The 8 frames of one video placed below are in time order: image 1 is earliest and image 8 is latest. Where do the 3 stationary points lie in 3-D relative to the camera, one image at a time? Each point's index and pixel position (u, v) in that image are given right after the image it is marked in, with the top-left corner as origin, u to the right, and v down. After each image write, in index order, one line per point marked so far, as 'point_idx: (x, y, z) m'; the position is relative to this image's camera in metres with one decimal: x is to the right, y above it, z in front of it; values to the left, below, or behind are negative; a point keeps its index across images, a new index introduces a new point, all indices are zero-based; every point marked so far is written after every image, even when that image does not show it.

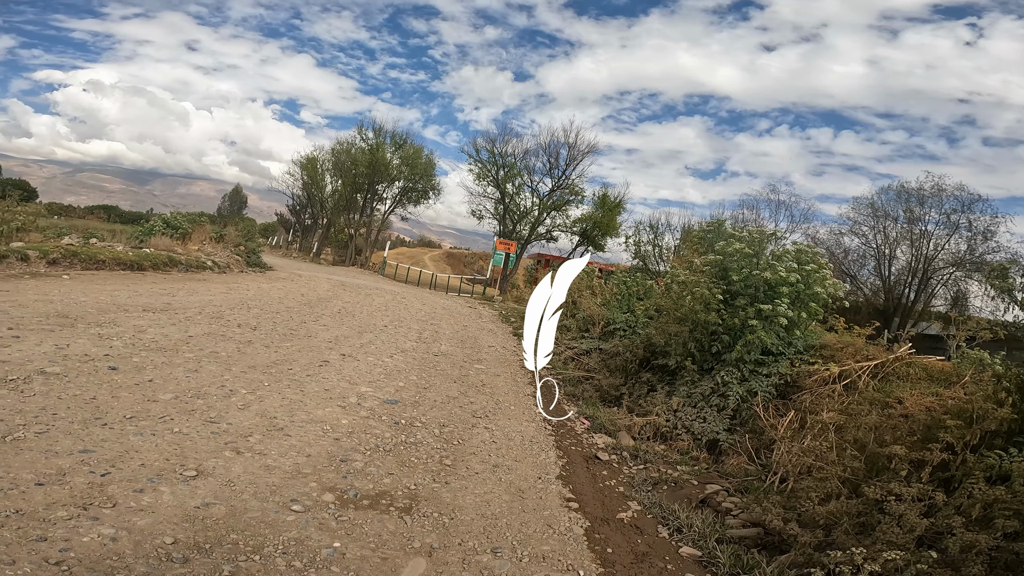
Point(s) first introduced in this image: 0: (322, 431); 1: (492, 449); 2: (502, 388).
0: (-1.9, -1.4, +5.2) m
1: (-0.2, -1.7, +5.7) m
2: (-0.1, -1.6, +8.7) m
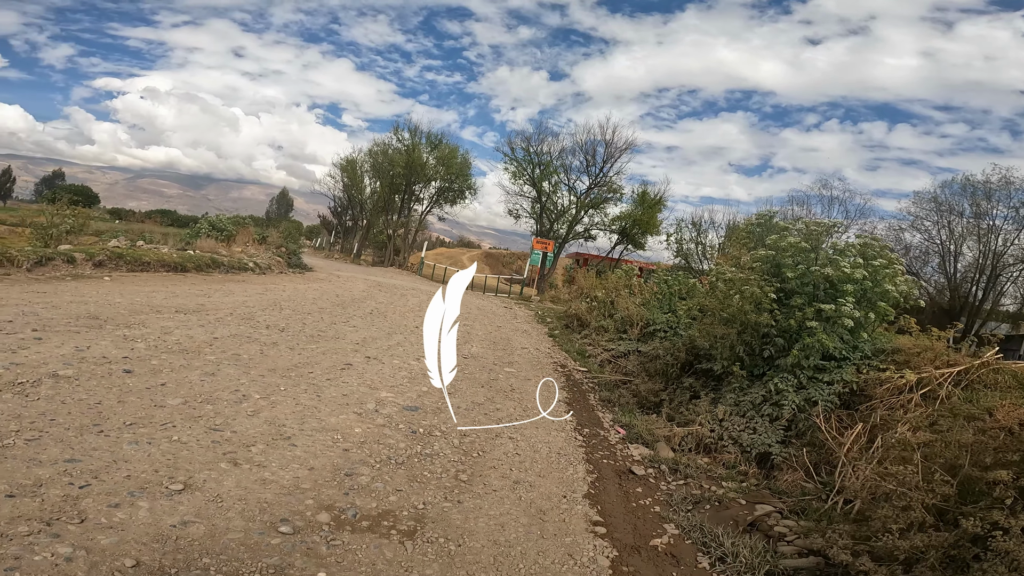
0: (-1.7, -1.4, +4.9) m
1: (0.0, -1.7, +5.3) m
2: (+0.3, -1.6, +8.2) m
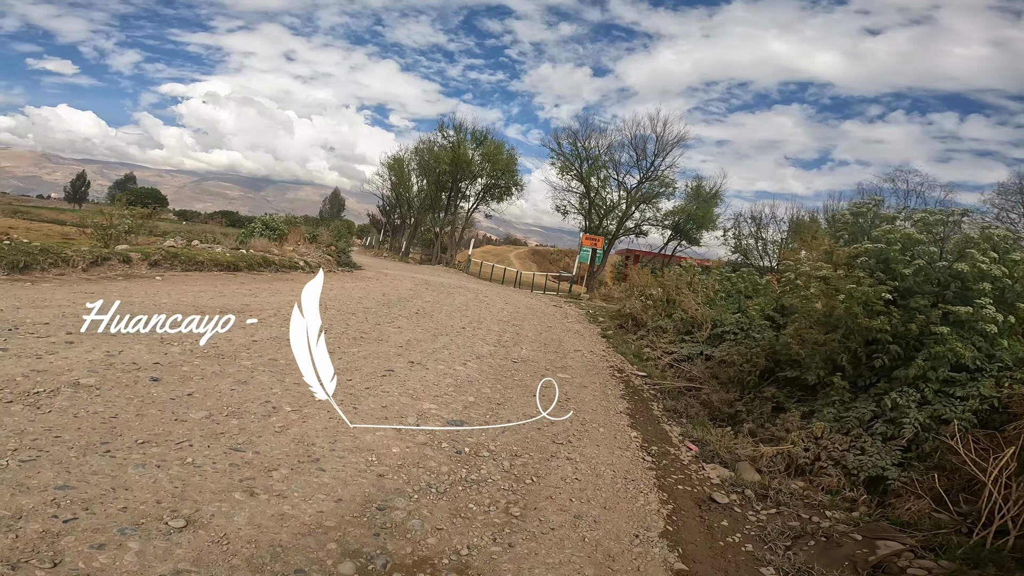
0: (-1.2, -1.4, +4.3) m
1: (+0.5, -1.7, +4.5) m
2: (+1.1, -1.6, +7.4) m
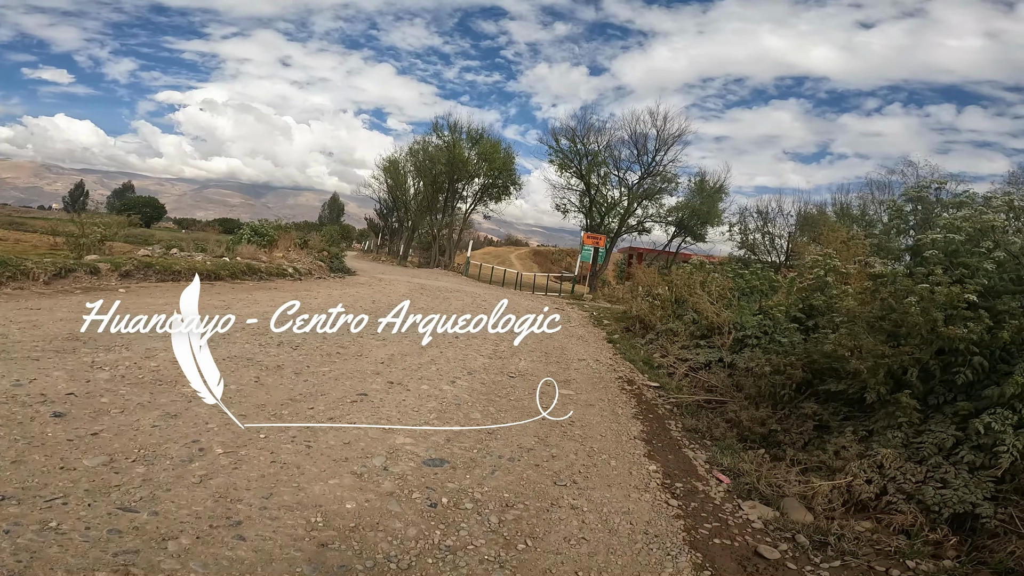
0: (-1.3, -1.5, +3.2) m
1: (+0.5, -1.8, +3.5) m
2: (+1.0, -1.6, +6.4) m
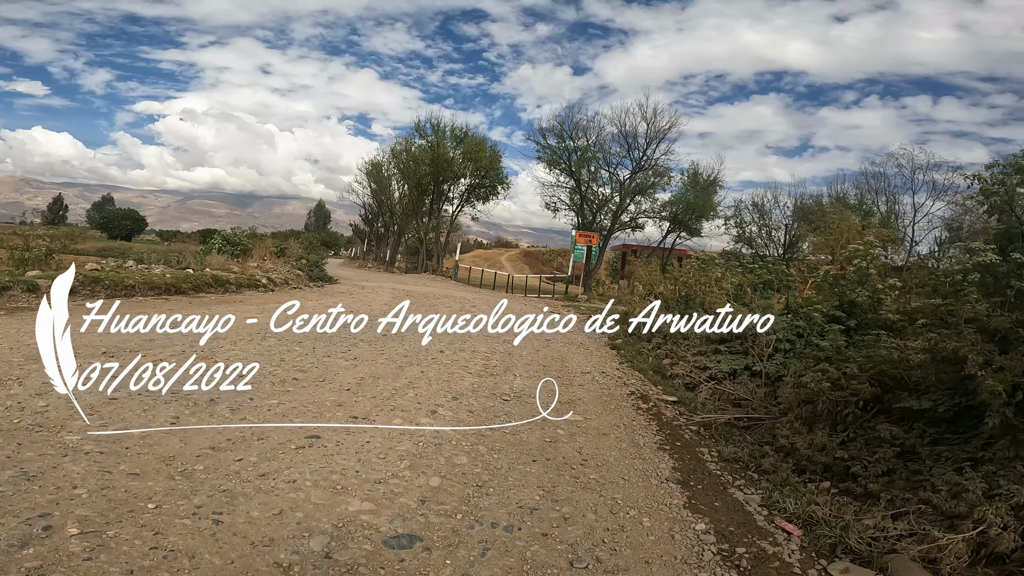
0: (-1.2, -1.6, +1.9) m
1: (+0.5, -1.8, +2.2) m
2: (+1.0, -1.7, +5.1) m
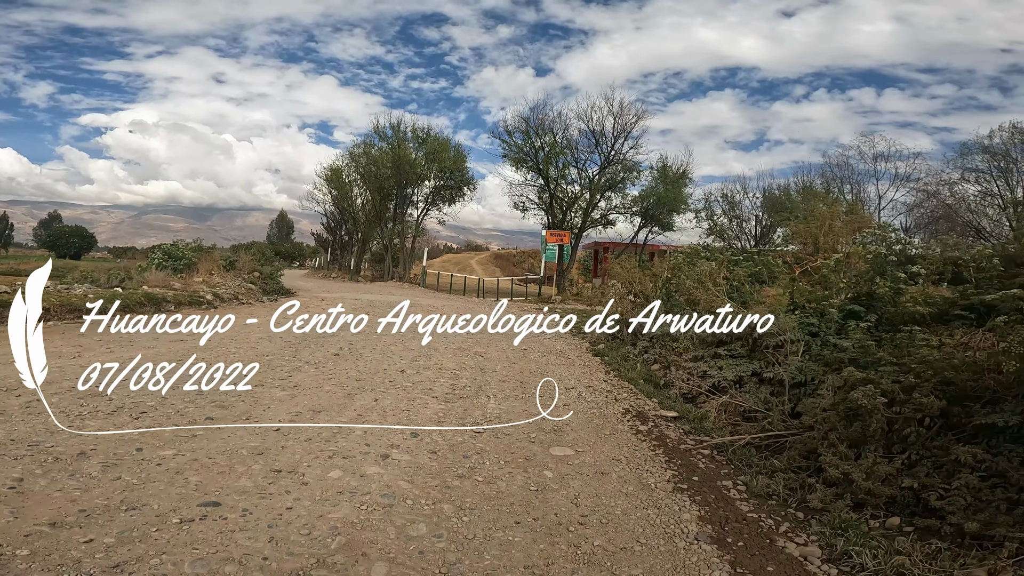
0: (-1.3, -1.7, +0.7) m
1: (+0.5, -1.8, +1.0) m
2: (+0.8, -1.7, +3.9) m
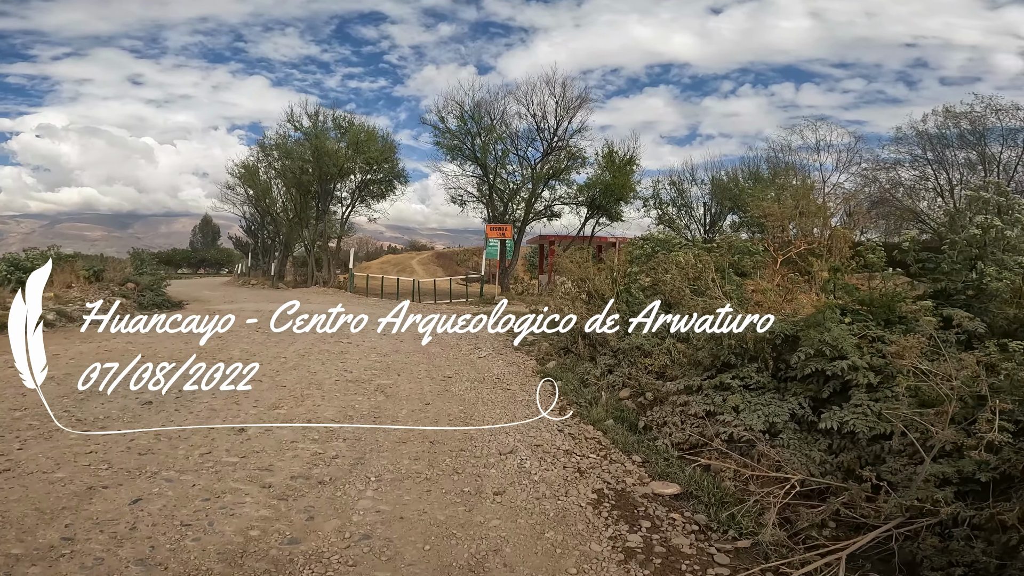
0: (-1.4, -1.8, -2.2) m
1: (+0.3, -1.9, -1.6) m
2: (+0.3, -1.7, +1.3) m
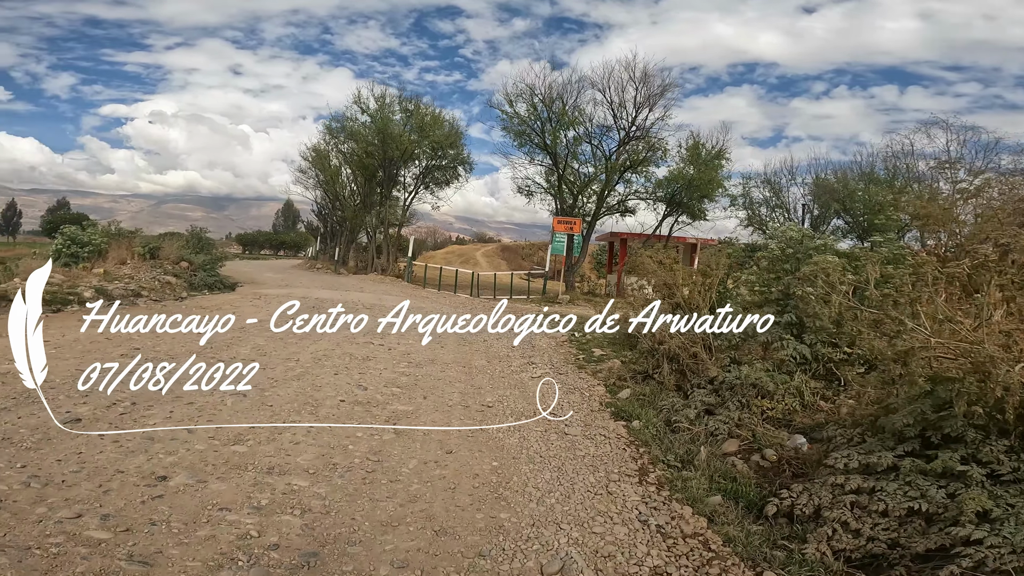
0: (-2.0, -1.8, -3.9) m
1: (-0.3, -1.9, -3.5) m
2: (+0.2, -1.8, -0.6) m
